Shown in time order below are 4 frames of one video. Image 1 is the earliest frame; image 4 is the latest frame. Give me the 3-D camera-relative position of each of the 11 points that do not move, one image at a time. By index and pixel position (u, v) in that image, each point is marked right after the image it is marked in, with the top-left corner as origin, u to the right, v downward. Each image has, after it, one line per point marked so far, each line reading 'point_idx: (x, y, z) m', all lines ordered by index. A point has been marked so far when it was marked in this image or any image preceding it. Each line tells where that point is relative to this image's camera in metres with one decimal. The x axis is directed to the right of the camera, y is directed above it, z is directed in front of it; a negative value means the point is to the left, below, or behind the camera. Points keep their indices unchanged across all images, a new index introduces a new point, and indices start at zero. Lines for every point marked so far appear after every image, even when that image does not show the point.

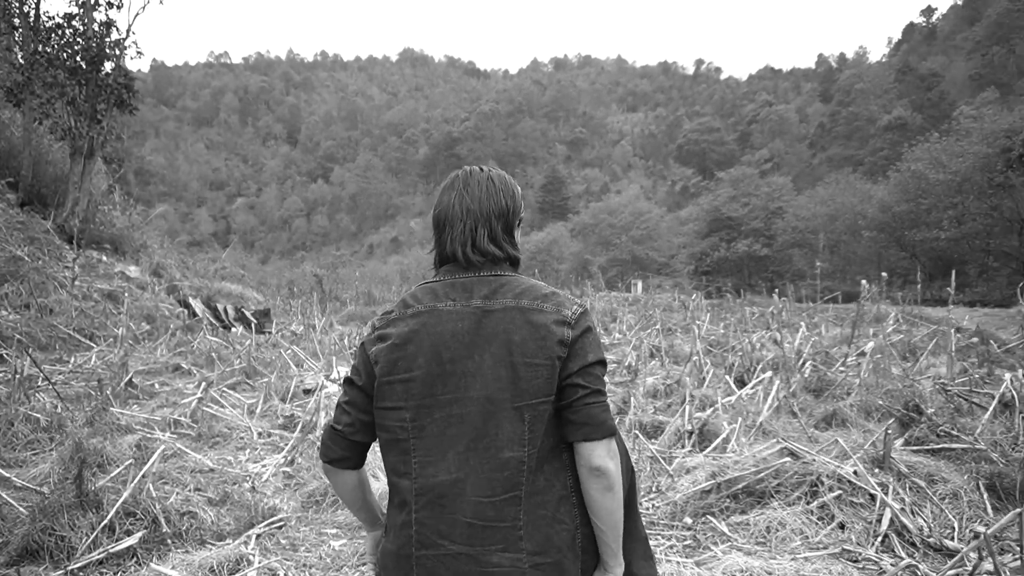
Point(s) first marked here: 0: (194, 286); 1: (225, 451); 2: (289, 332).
0: (-4.3, +0.1, +8.4) m
1: (-1.8, -1.0, +3.7) m
2: (-2.5, -0.5, +7.0) m
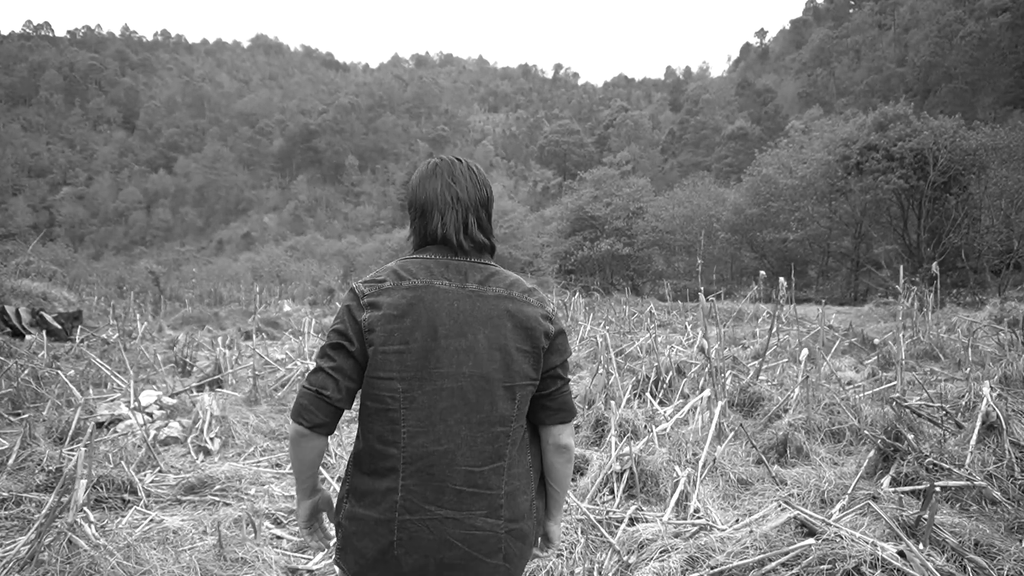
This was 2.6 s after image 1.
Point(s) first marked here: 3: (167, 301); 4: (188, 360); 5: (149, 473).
0: (-5.8, +0.1, +6.3) m
1: (-2.3, -1.0, +2.4) m
2: (-3.8, -0.5, +5.4) m
3: (-5.5, -0.2, +9.4) m
4: (-2.7, -0.6, +5.0) m
5: (-1.6, -0.8, +2.6) m
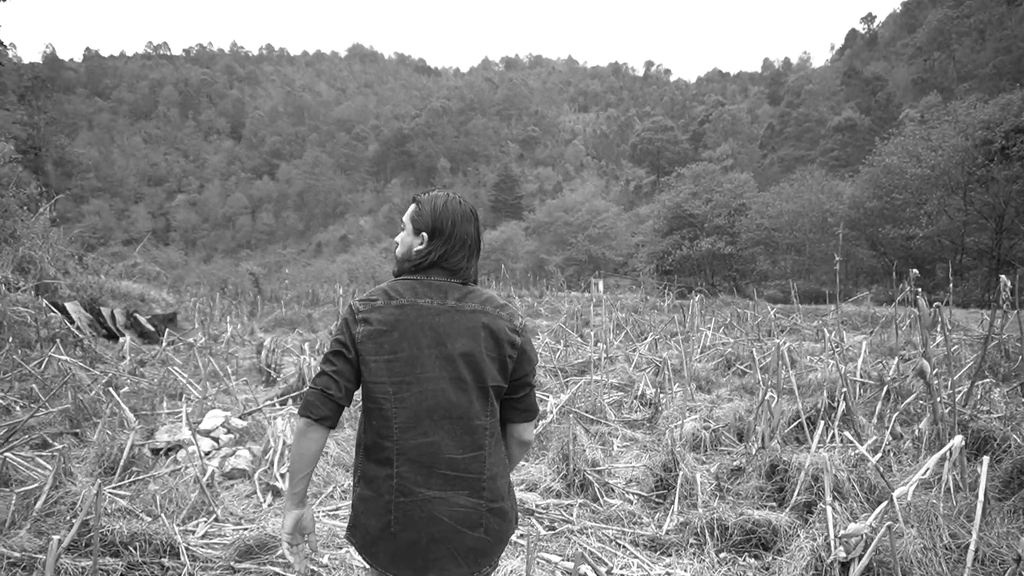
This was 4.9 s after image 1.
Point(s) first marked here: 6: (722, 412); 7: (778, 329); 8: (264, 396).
0: (-4.7, 0.0, +6.4) m
1: (-1.8, -1.0, +1.9) m
2: (-2.8, -0.5, +5.1) m
3: (-3.9, -0.2, +9.4) m
4: (-1.8, -0.6, +4.6) m
5: (-1.1, -0.8, +2.1) m
6: (+1.3, -0.8, +3.7) m
7: (+3.3, -0.5, +7.2) m
8: (-1.7, -0.7, +4.0) m
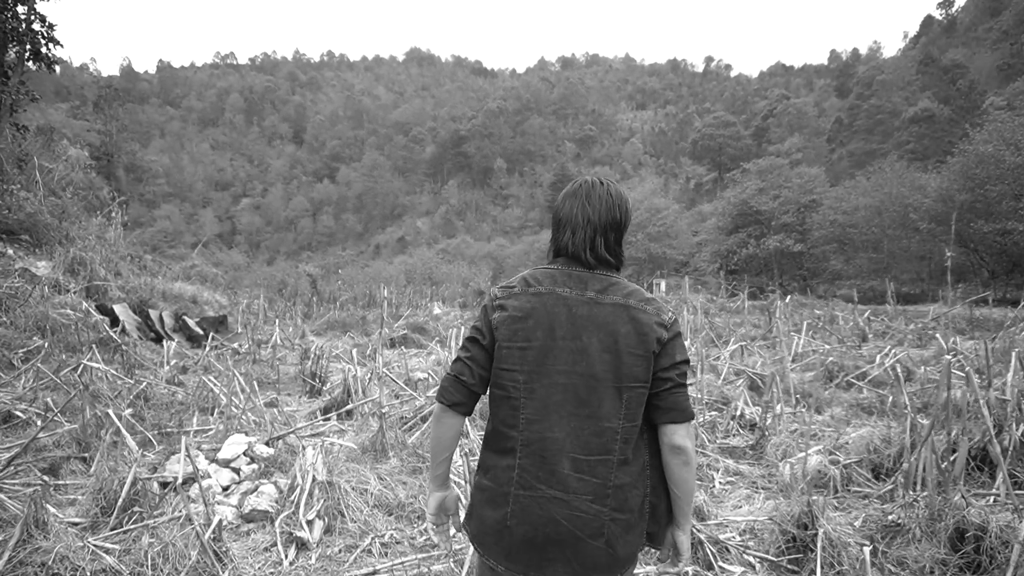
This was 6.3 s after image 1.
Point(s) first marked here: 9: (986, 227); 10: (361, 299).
0: (-4.1, 0.0, +6.2) m
1: (-1.6, -1.0, +1.5) m
2: (-2.3, -0.5, +4.8) m
3: (-3.0, -0.2, +9.1) m
4: (-1.3, -0.6, +4.1) m
5: (-0.8, -0.8, +1.6) m
6: (+1.7, -0.8, +3.0) m
7: (+4.0, -0.5, +6.3) m
8: (-1.3, -0.7, +3.5) m
9: (+11.0, +1.4, +12.9) m
10: (-2.8, -0.2, +10.8) m
